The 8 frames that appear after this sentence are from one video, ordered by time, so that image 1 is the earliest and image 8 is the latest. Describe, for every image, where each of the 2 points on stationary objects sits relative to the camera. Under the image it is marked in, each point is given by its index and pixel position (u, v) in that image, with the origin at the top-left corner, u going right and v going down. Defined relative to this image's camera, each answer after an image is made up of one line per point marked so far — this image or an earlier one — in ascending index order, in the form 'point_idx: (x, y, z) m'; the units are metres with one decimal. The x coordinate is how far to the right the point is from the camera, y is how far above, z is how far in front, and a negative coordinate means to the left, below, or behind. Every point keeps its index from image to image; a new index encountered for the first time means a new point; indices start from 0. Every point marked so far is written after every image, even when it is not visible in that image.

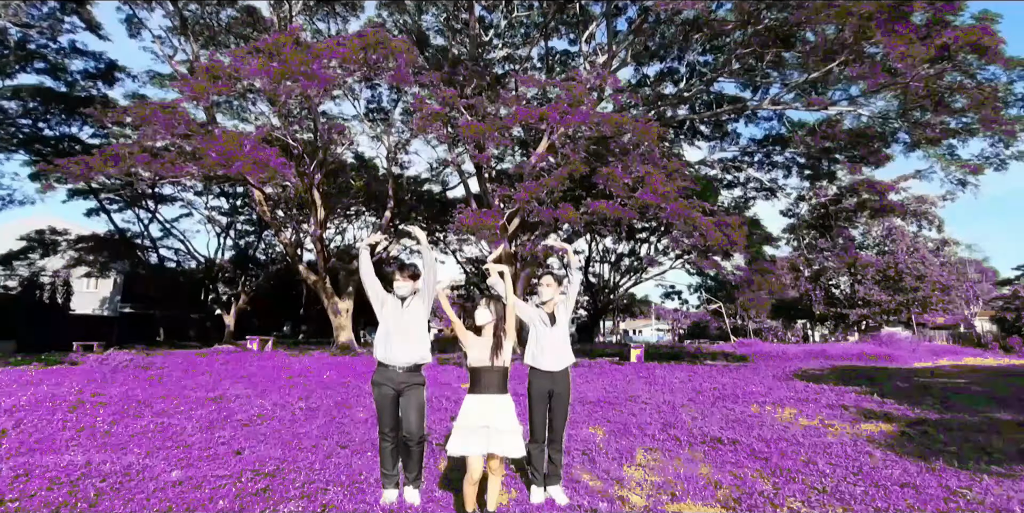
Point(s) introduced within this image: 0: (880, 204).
0: (+11.2, +1.6, +15.6) m
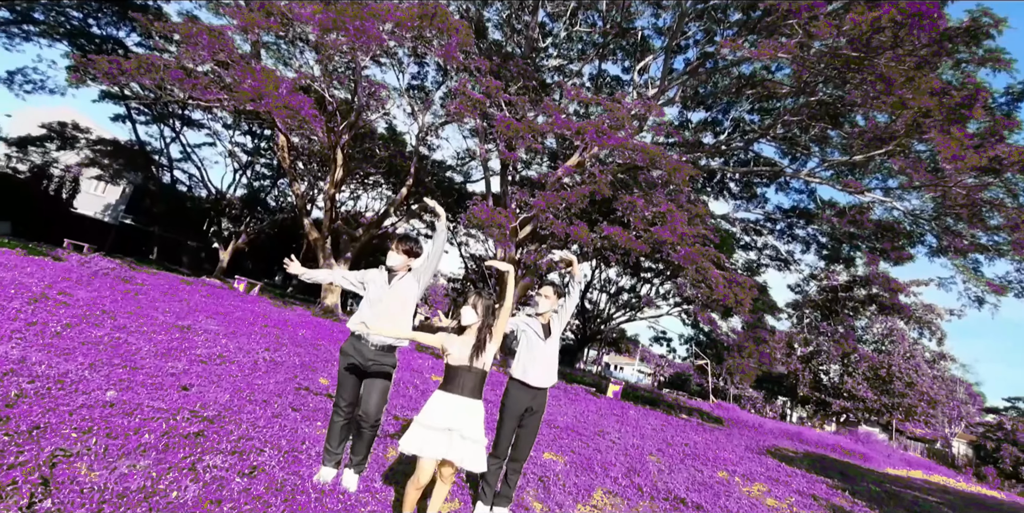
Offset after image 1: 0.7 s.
0: (+11.3, -1.3, +15.3) m
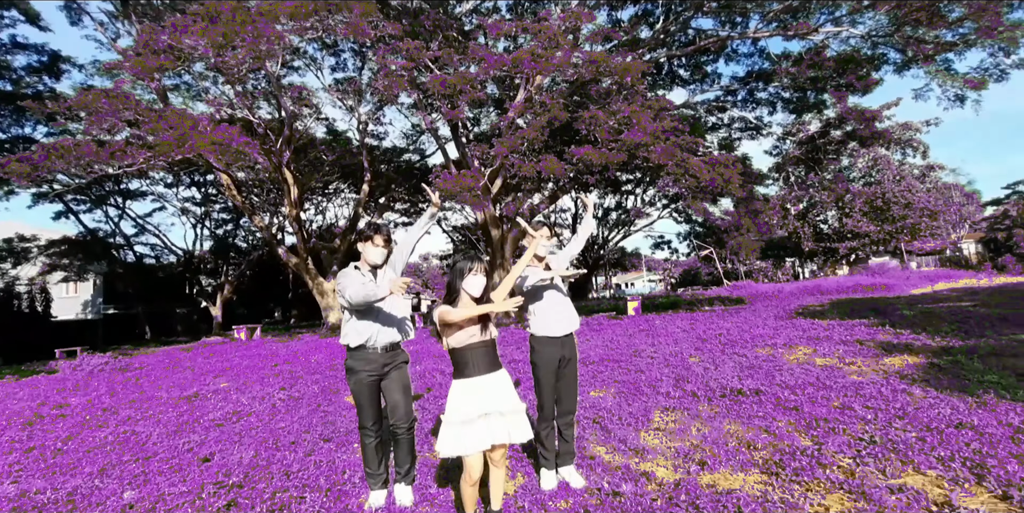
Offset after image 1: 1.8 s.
0: (+10.6, +3.7, +15.1) m
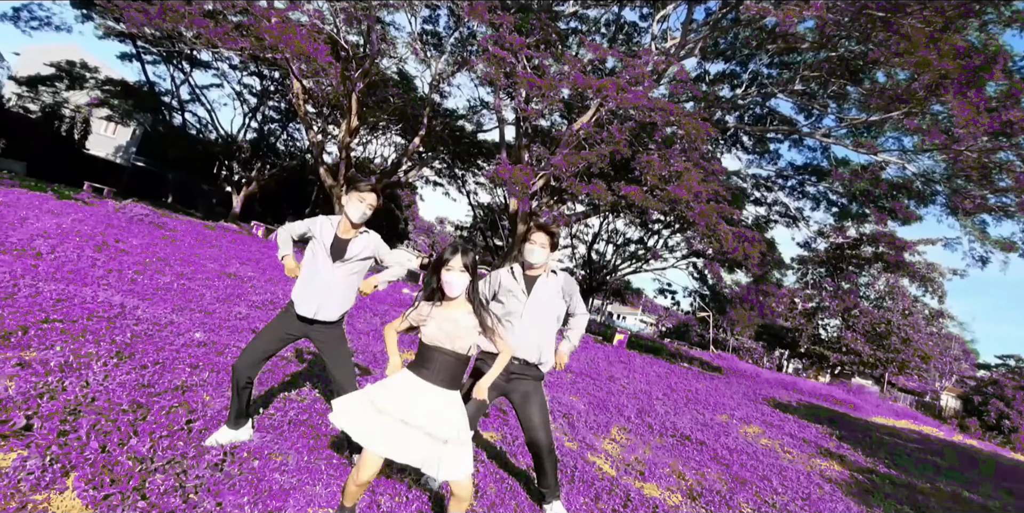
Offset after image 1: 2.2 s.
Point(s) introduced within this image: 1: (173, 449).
0: (+11.7, -0.1, +15.7) m
1: (-1.6, -0.9, +2.4) m
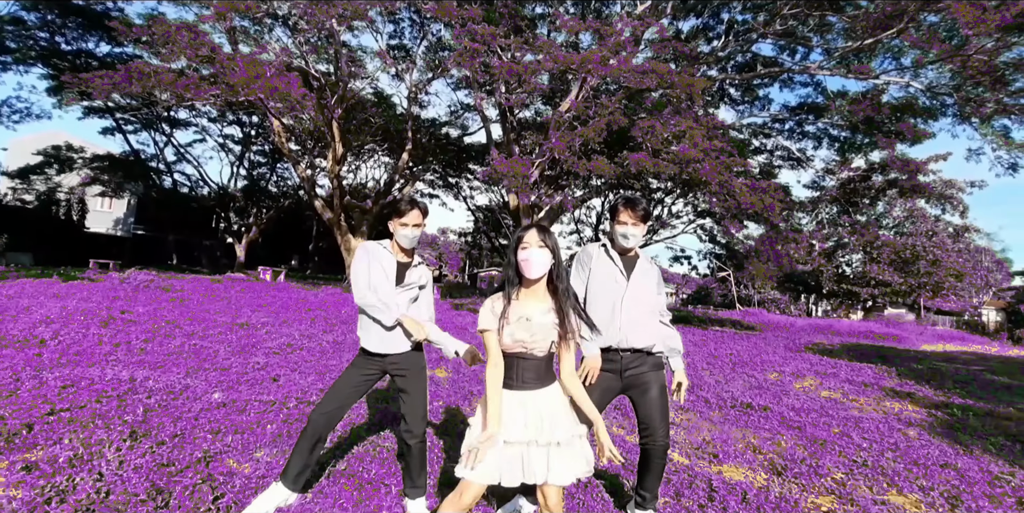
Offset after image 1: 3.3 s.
0: (+11.9, +2.2, +15.2) m
1: (-1.3, -1.1, +2.1) m
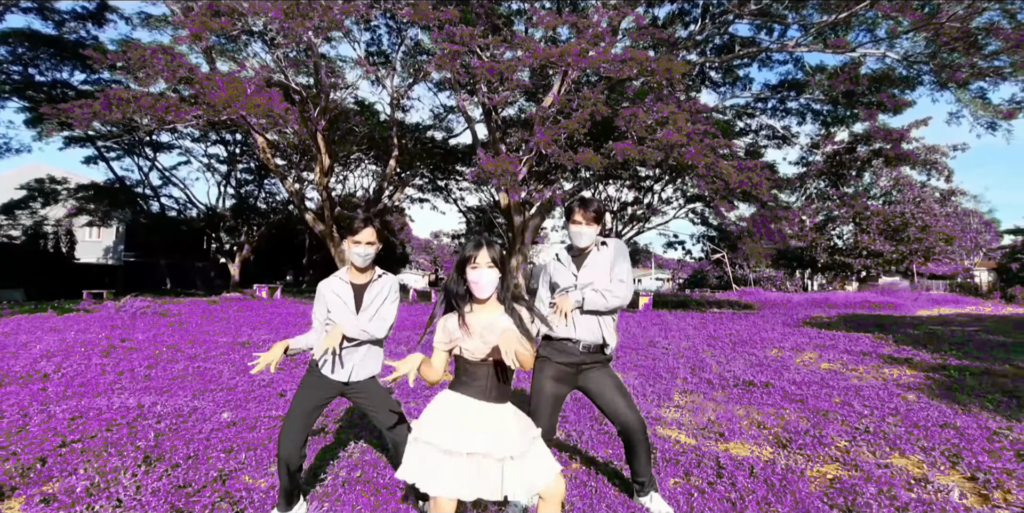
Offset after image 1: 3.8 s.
0: (+11.5, +3.2, +15.3) m
1: (-1.2, -1.2, +2.2) m
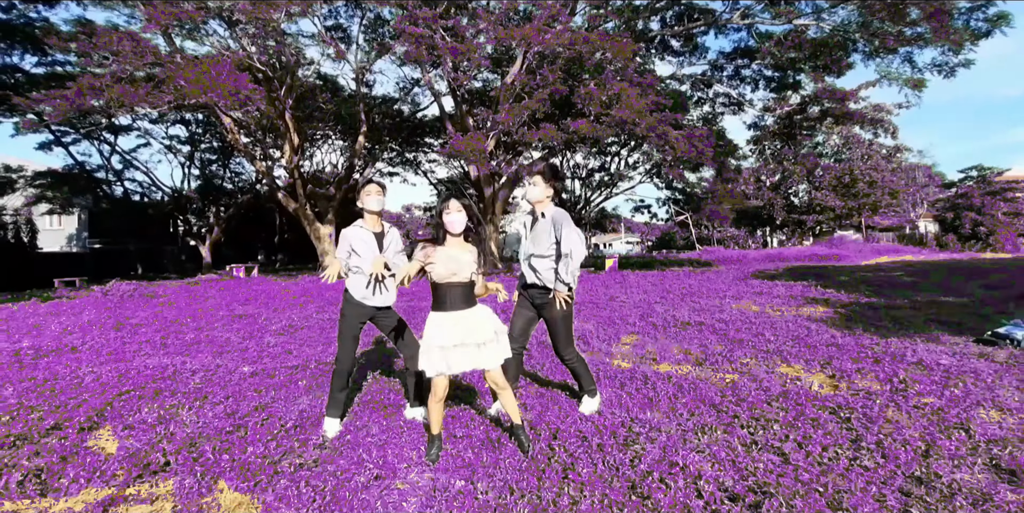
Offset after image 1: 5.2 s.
0: (+10.5, +4.6, +16.5) m
1: (-1.3, -1.1, +3.0) m
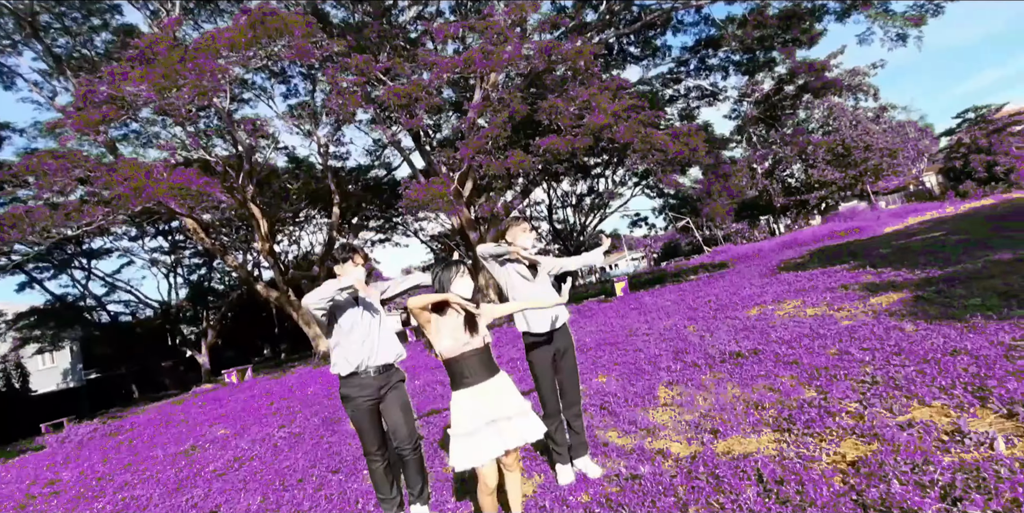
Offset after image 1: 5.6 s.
0: (+9.3, +5.3, +15.4) m
1: (-1.3, -1.6, +1.5) m
